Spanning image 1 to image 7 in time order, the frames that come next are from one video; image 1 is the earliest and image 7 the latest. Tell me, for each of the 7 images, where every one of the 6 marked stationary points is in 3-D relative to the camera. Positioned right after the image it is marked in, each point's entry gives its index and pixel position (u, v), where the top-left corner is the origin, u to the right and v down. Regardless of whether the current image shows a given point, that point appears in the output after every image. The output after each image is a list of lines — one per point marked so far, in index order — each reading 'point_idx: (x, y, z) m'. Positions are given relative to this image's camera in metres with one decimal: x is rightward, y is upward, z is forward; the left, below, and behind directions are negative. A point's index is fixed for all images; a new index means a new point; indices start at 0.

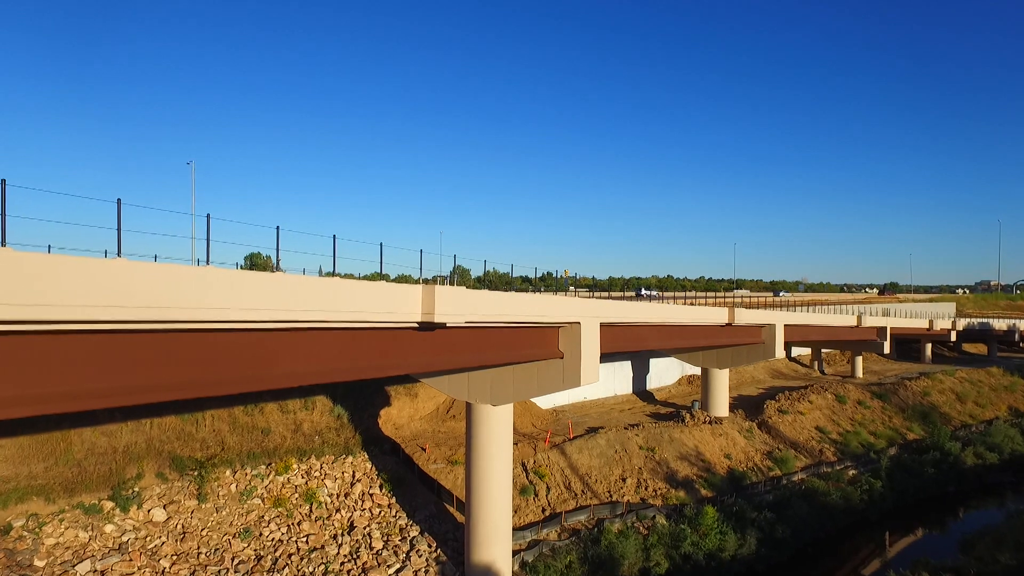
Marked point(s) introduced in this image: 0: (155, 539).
0: (-10.3, -7.3, +17.2) m
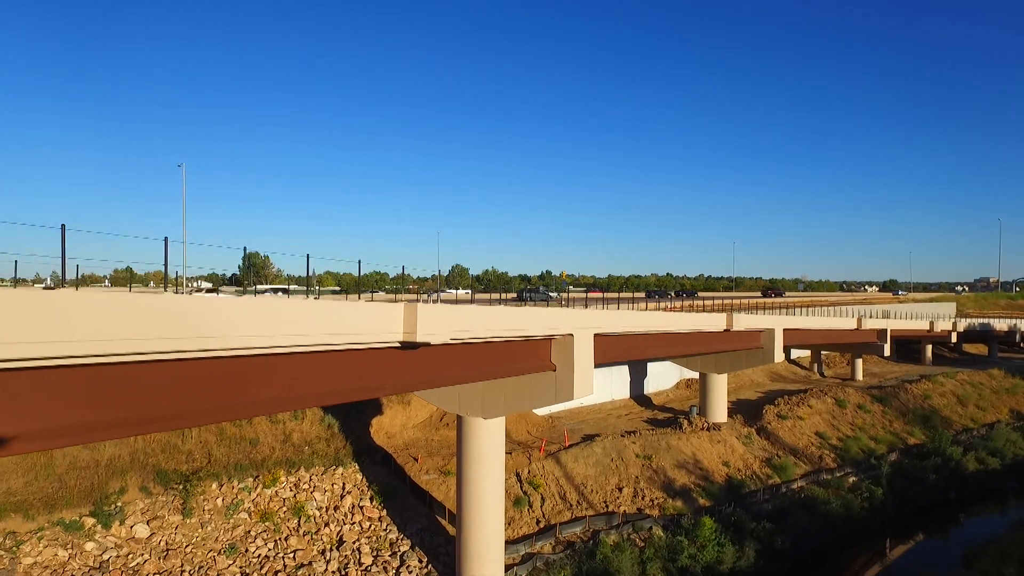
0: (-10.6, -7.6, +16.7) m
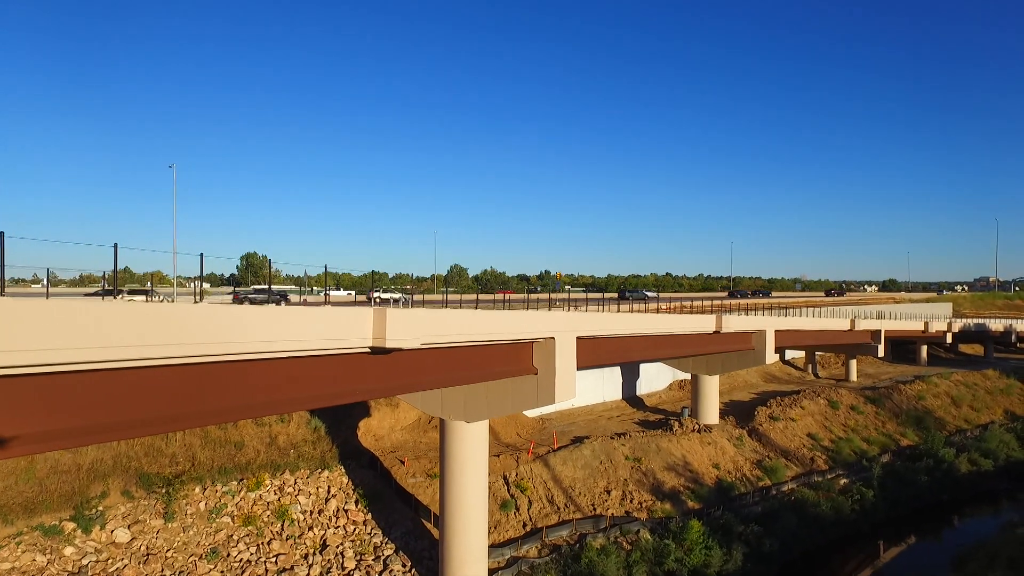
0: (-11.0, -7.6, +16.6) m
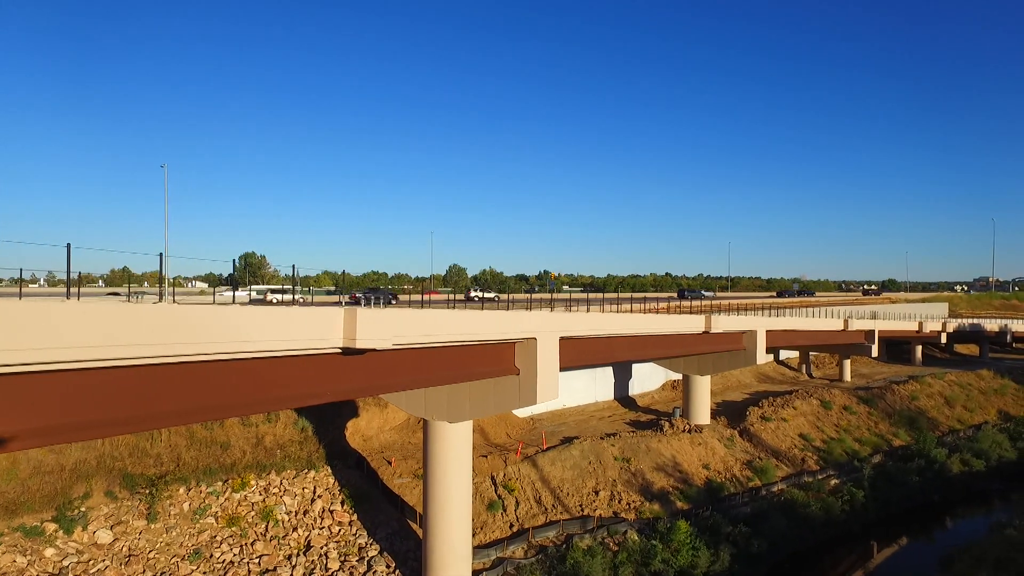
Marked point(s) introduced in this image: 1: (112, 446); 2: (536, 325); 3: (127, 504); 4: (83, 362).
0: (-11.5, -7.6, +16.5) m
1: (-13.1, -5.2, +19.5) m
2: (+0.7, -1.0, +16.6) m
3: (-11.9, -6.7, +18.4) m
4: (-6.3, -1.1, +8.7) m
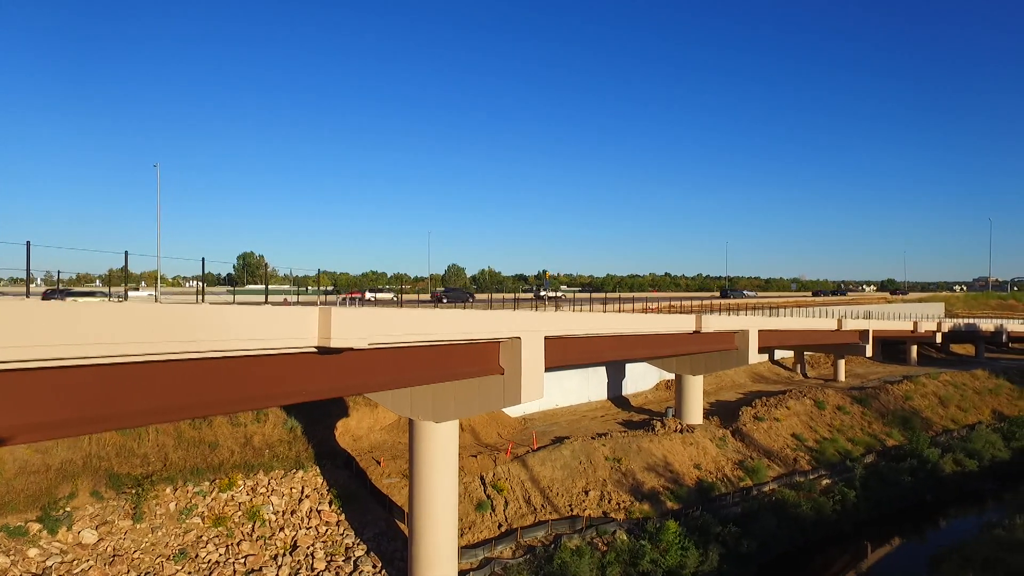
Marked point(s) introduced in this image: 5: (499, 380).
0: (-11.9, -7.6, +16.5) m
1: (-13.5, -5.2, +19.5) m
2: (+0.3, -1.0, +16.5) m
3: (-12.3, -6.7, +18.3) m
4: (-6.7, -1.1, +8.6) m
5: (-0.3, -2.6, +16.6) m
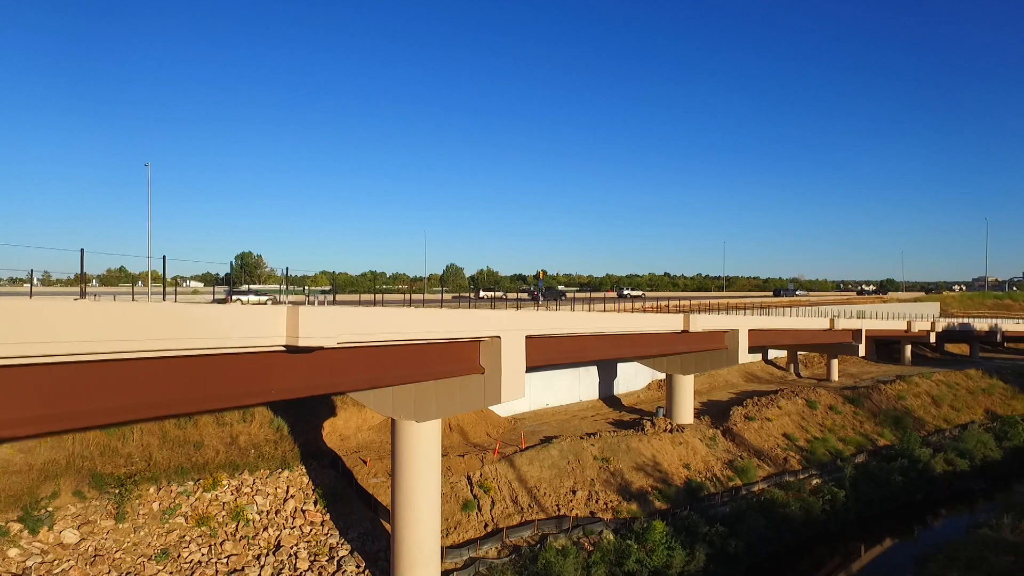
0: (-12.4, -7.6, +16.4) m
1: (-14.0, -5.1, +19.4) m
2: (-0.2, -1.0, +16.5) m
3: (-12.8, -6.6, +18.3) m
4: (-7.2, -1.0, +8.6) m
5: (-0.8, -2.5, +16.5) m
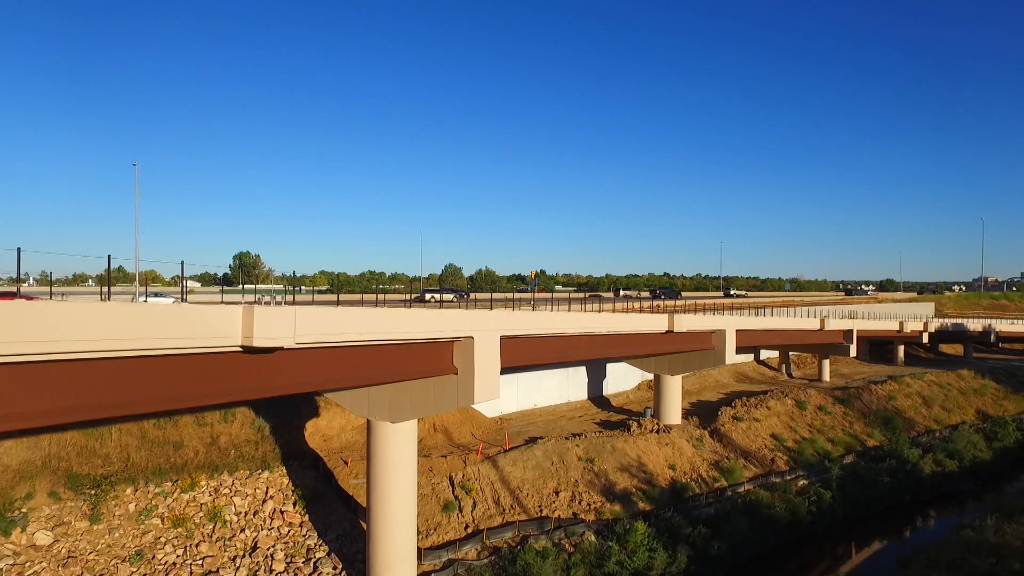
0: (-13.1, -7.6, +16.3) m
1: (-14.7, -5.1, +19.3) m
2: (-0.9, -1.0, +16.4) m
3: (-13.5, -6.6, +18.1) m
4: (-7.8, -1.0, +8.5) m
5: (-1.5, -2.5, +16.4) m
